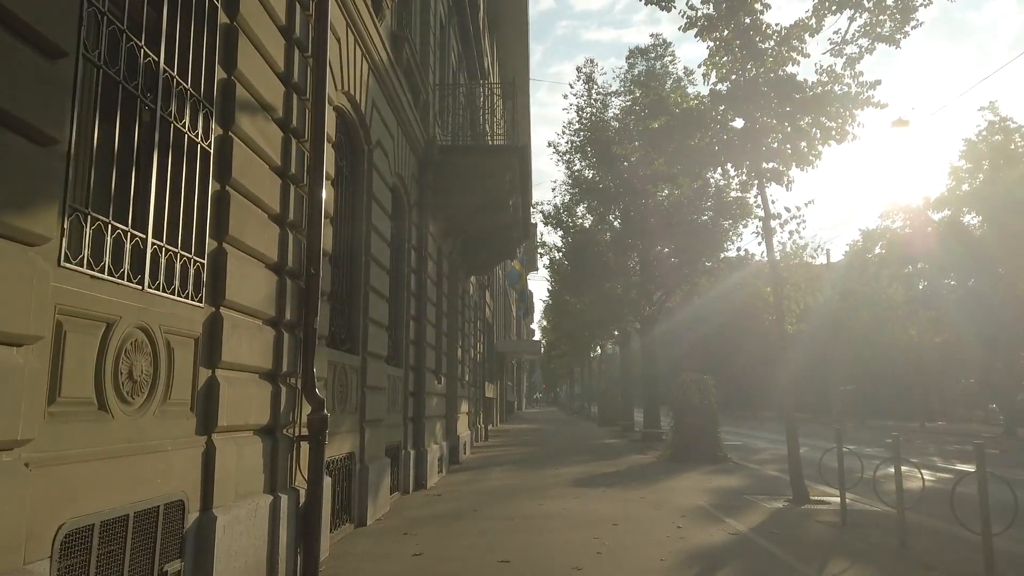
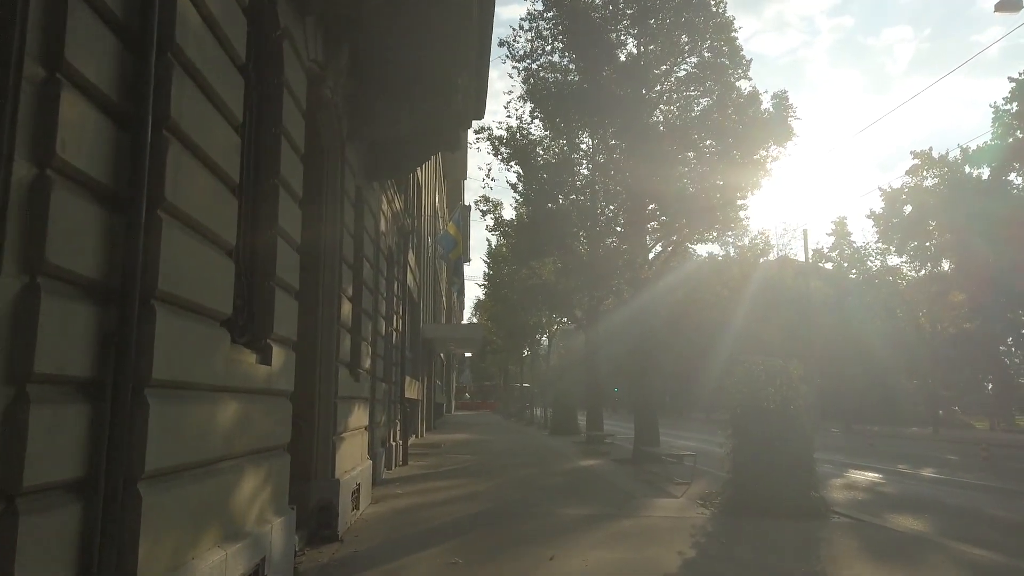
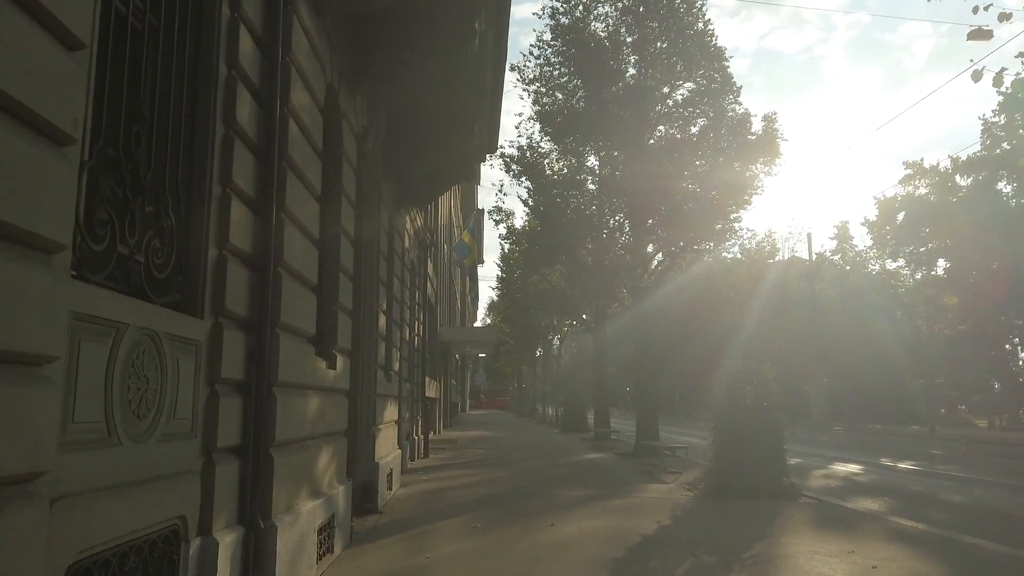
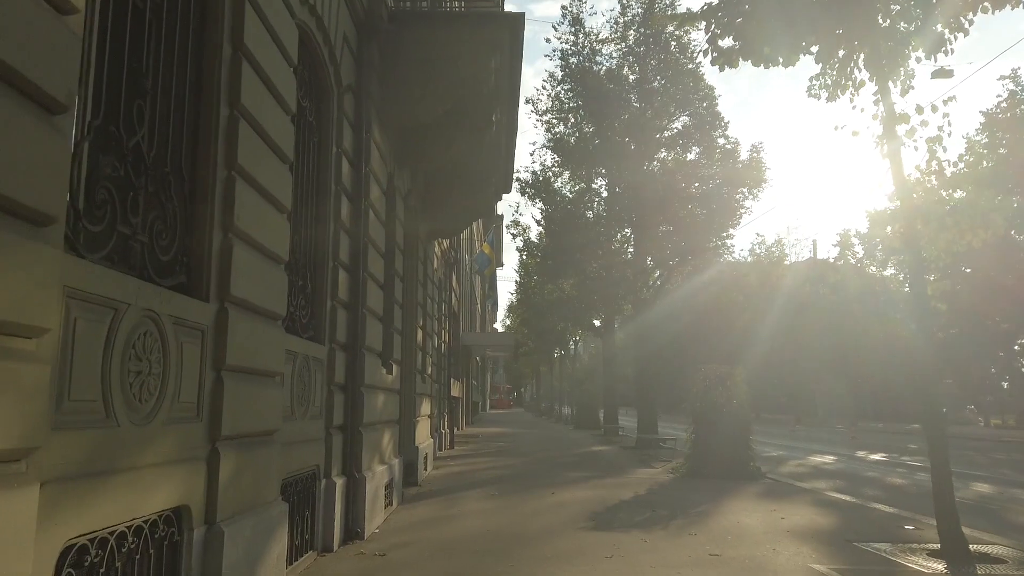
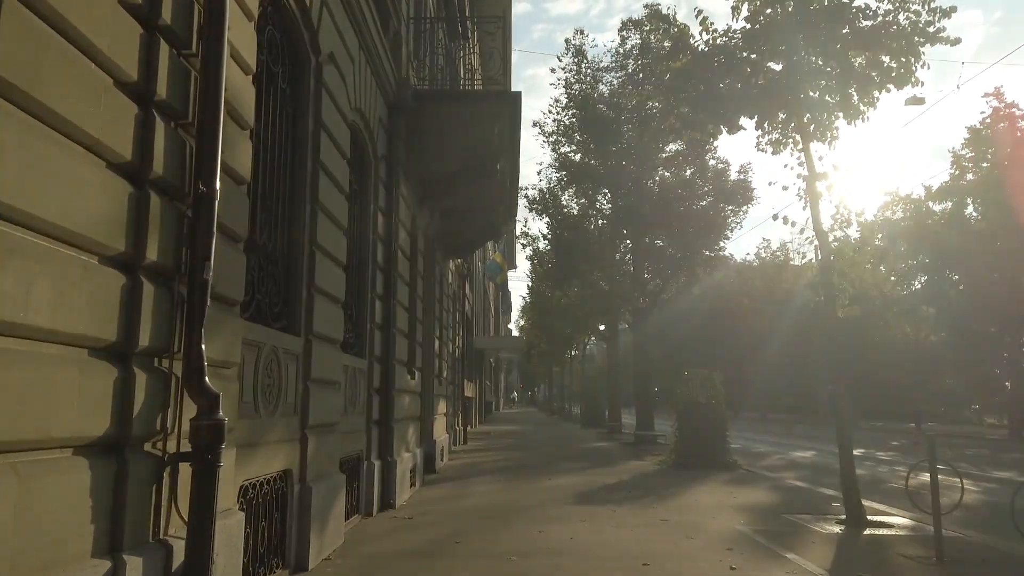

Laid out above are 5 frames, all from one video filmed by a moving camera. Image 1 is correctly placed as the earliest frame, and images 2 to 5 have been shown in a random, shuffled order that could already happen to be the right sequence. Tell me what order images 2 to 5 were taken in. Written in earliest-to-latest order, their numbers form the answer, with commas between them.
5, 4, 3, 2
